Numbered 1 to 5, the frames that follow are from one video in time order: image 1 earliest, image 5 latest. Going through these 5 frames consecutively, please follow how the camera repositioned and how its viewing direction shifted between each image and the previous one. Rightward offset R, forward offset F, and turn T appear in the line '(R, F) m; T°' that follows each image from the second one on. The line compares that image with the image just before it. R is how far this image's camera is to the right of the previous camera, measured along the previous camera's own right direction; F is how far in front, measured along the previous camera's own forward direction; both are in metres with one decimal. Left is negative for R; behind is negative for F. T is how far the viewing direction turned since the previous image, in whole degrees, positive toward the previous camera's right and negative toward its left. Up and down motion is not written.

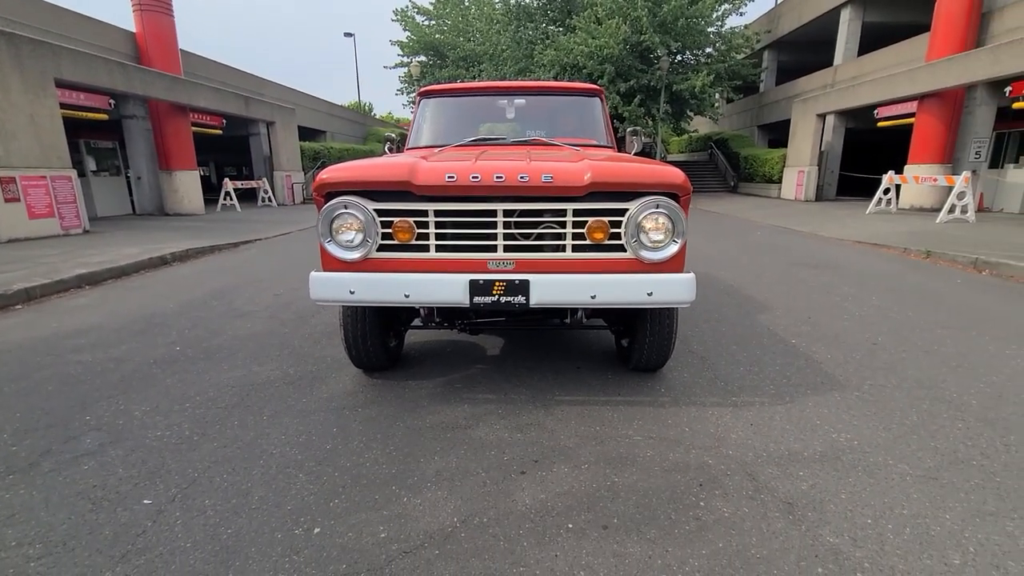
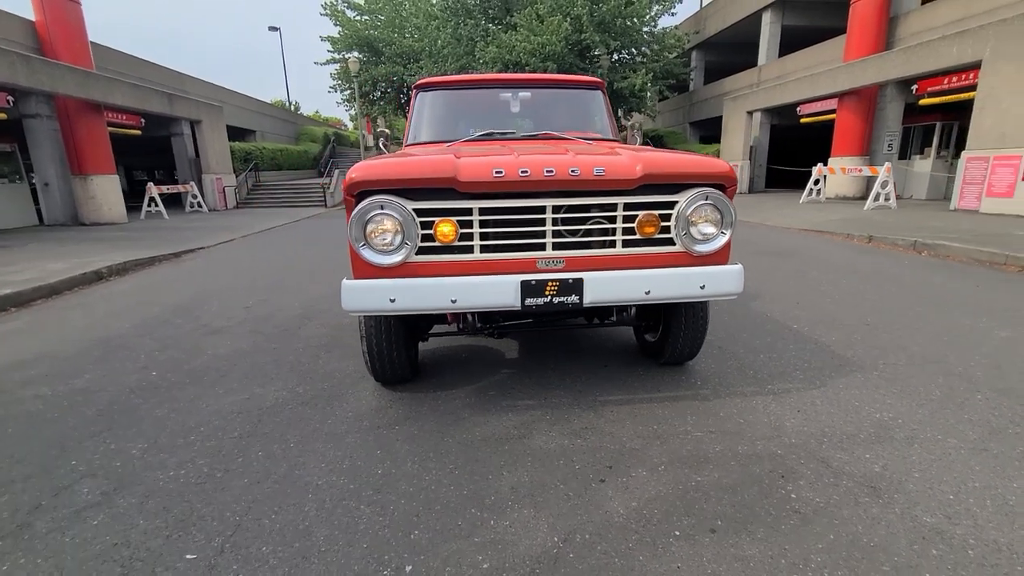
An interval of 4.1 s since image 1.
(-0.6, +0.2) m; +7°
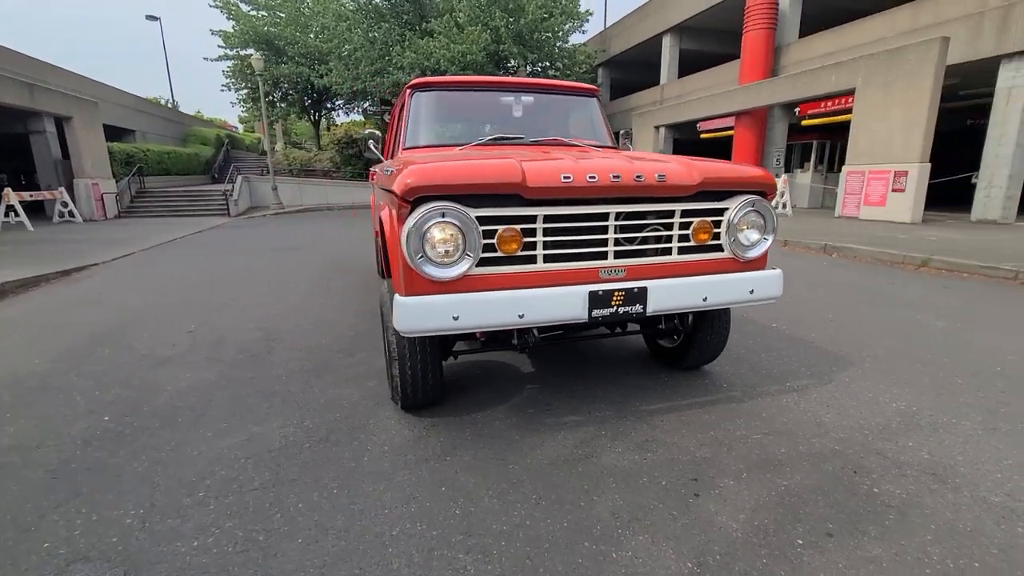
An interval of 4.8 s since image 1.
(-0.8, +0.3) m; +11°
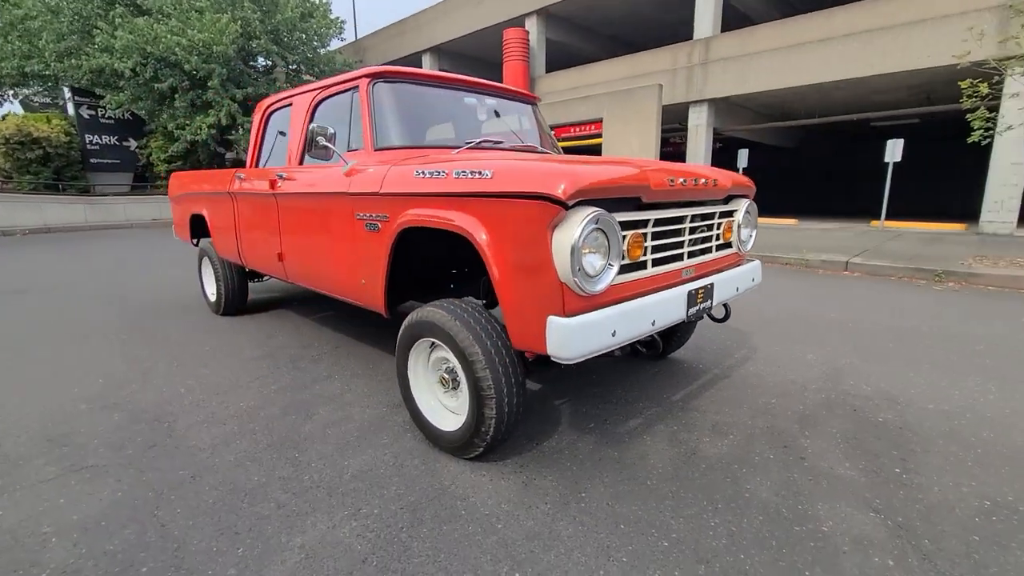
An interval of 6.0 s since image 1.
(-1.7, +0.7) m; +28°
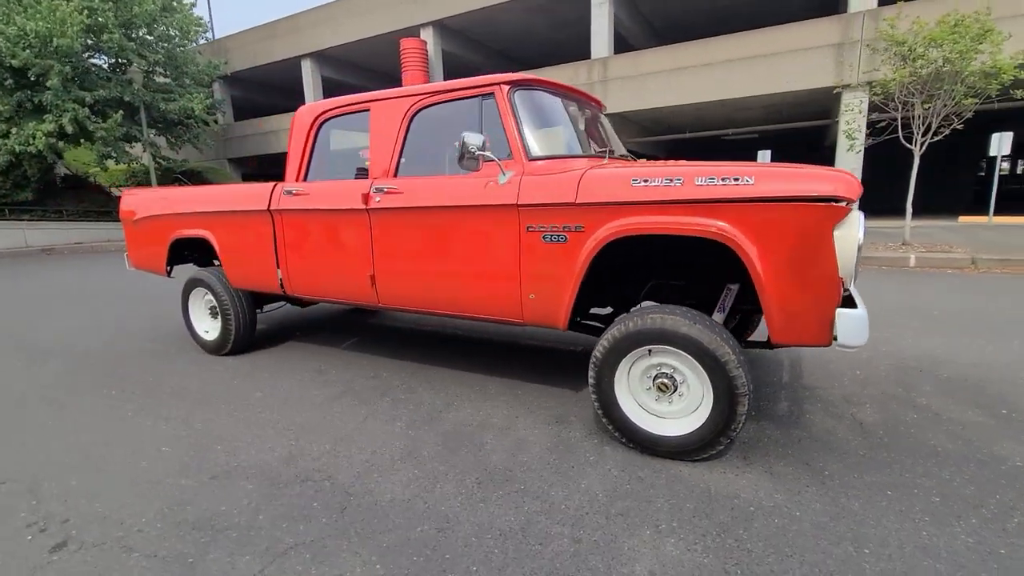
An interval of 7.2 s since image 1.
(-1.9, +0.3) m; +15°
